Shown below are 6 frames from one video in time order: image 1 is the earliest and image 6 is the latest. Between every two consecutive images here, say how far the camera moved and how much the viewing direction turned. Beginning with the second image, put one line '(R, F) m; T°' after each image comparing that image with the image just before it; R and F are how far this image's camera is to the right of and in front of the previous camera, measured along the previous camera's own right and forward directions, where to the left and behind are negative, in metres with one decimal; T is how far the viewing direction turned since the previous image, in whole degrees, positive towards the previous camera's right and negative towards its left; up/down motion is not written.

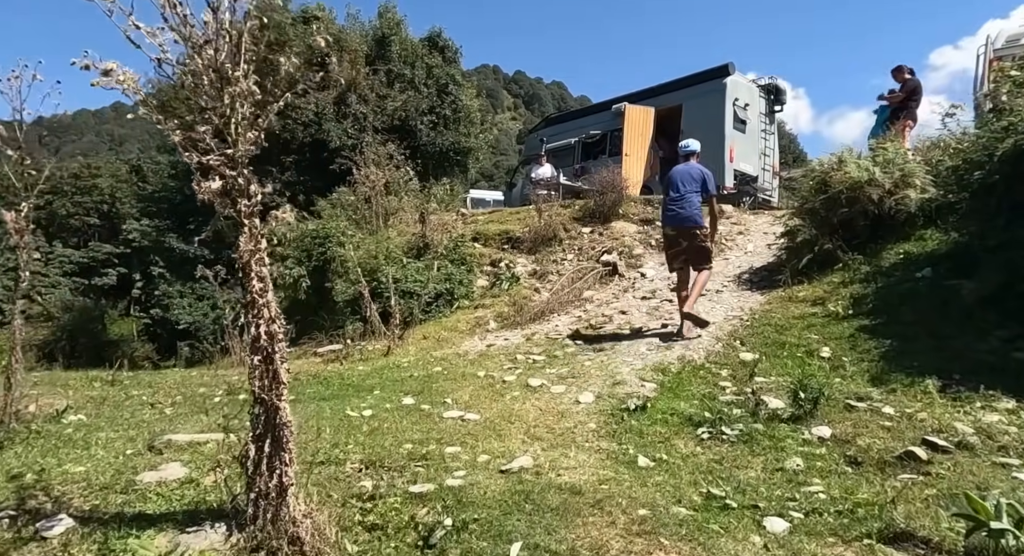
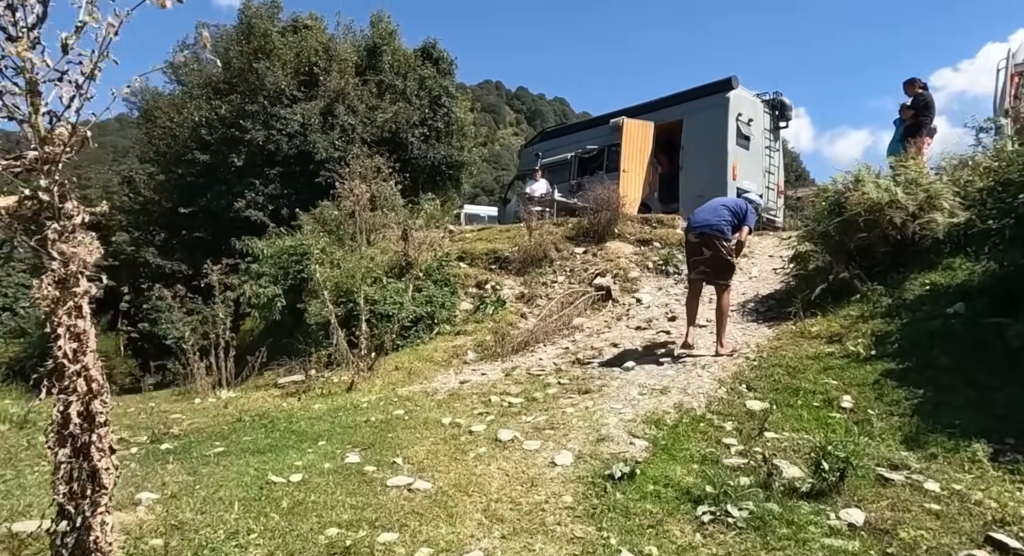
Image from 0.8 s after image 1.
(+0.2, +0.7) m; 0°
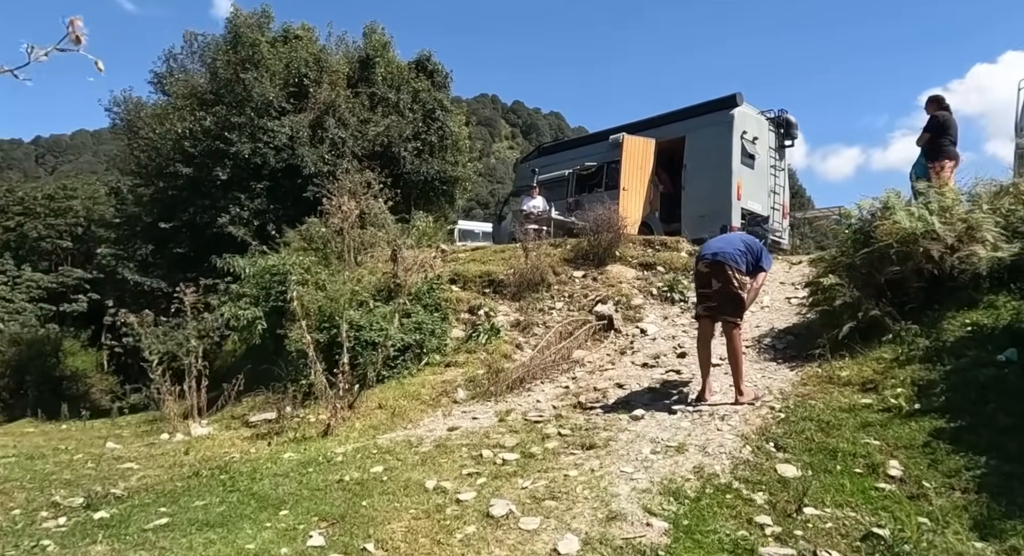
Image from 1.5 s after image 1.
(0.0, +0.6) m; +1°
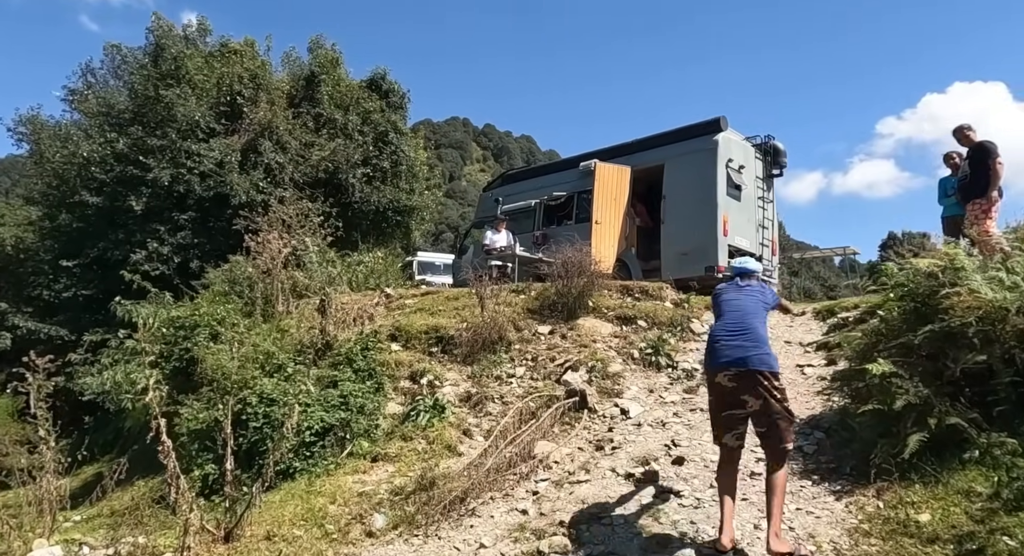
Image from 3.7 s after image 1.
(+0.2, +1.6) m; +3°
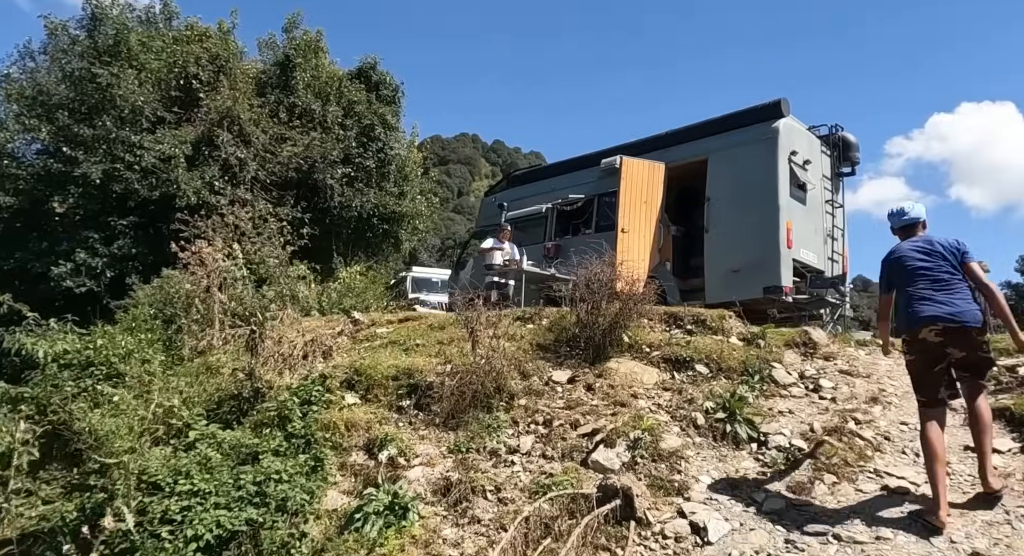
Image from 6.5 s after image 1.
(0.0, +2.3) m; -1°
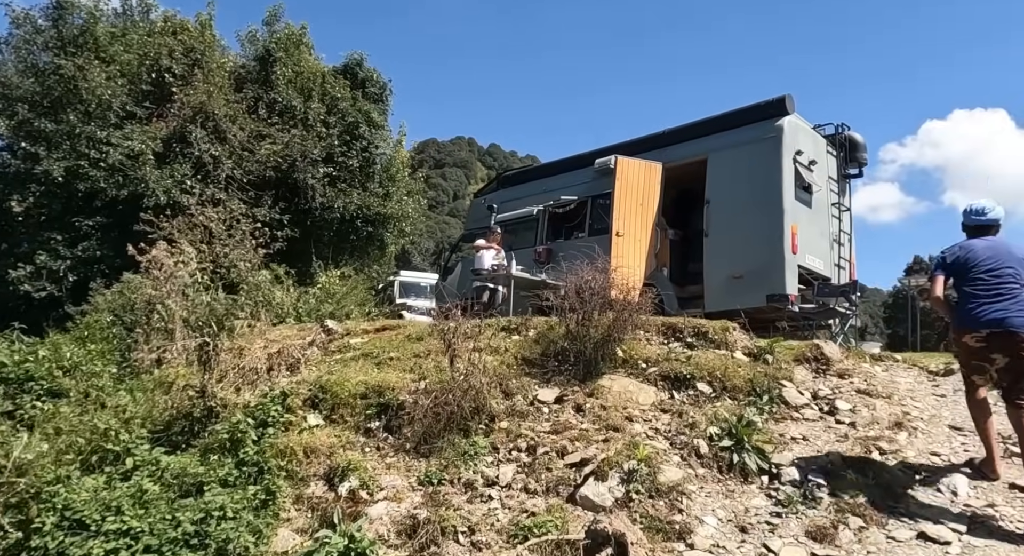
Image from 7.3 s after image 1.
(+0.1, +0.6) m; 0°
